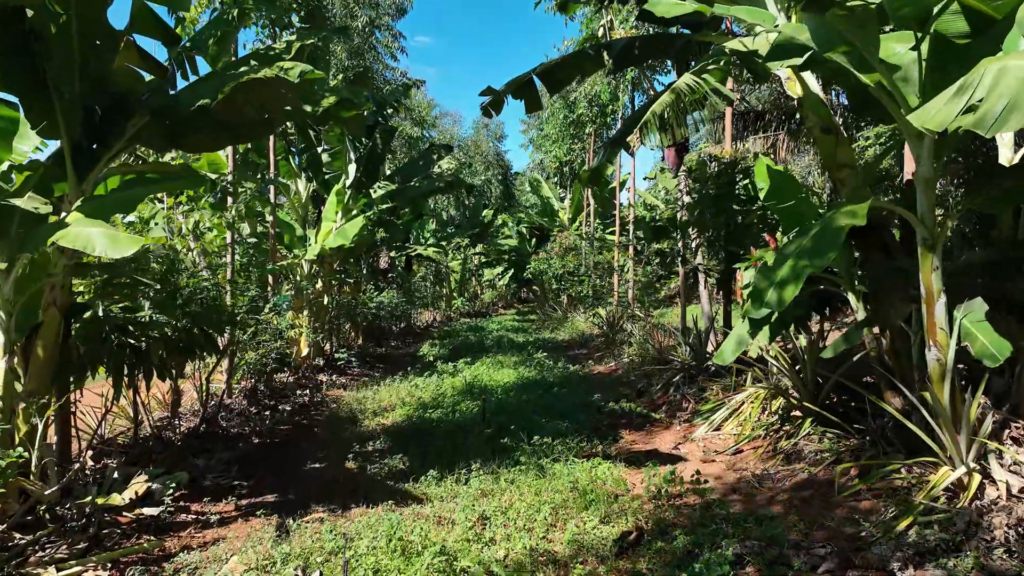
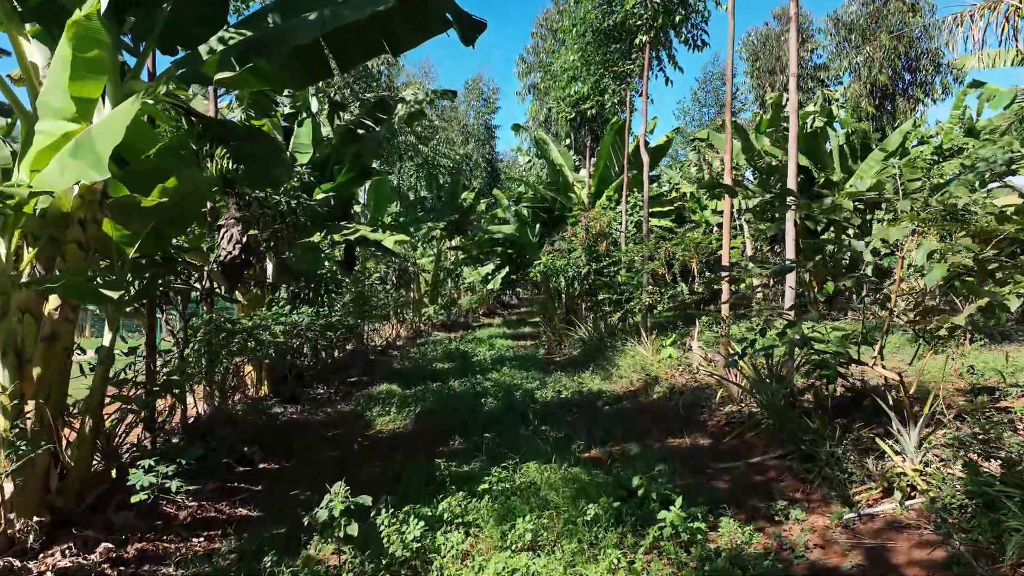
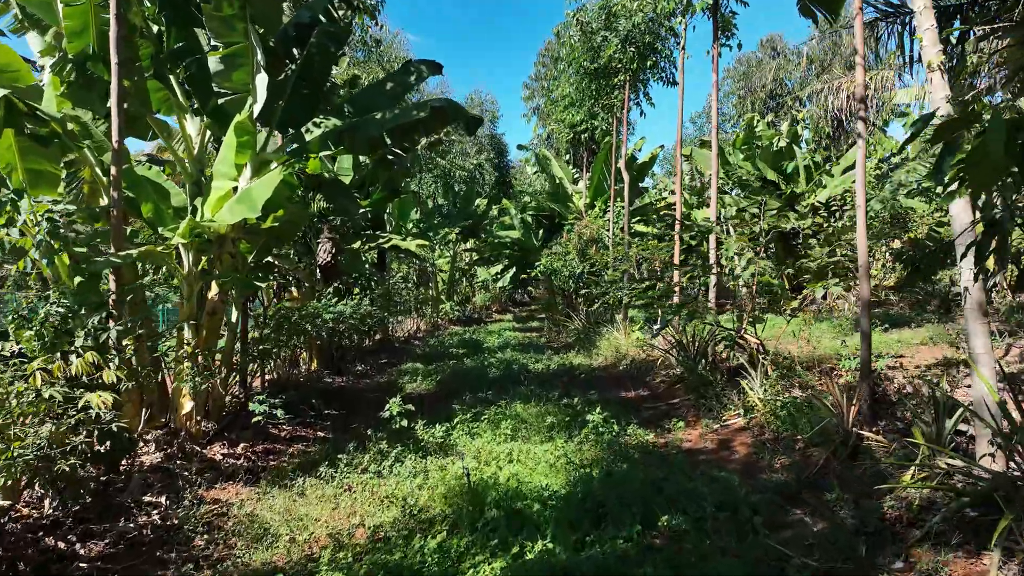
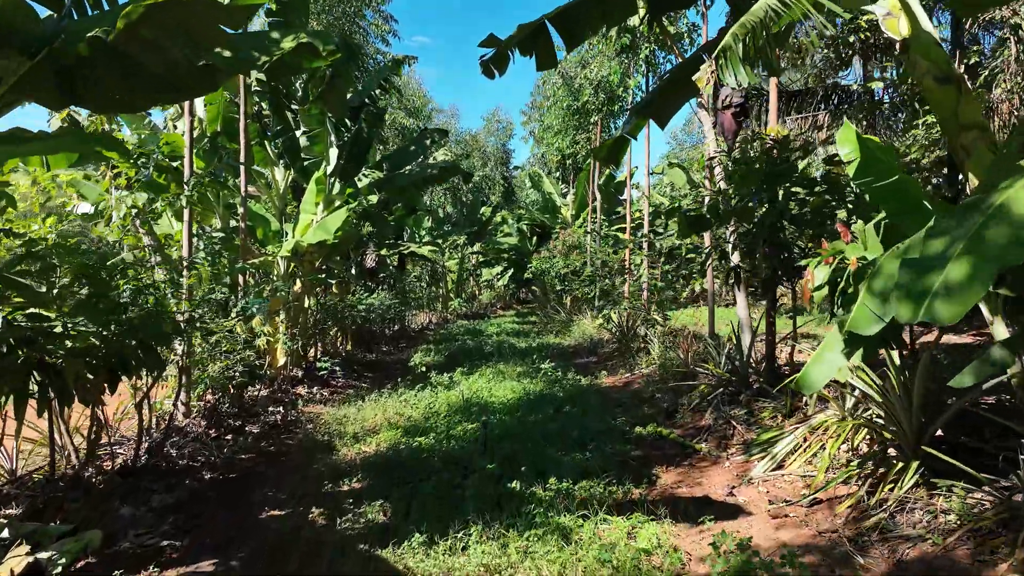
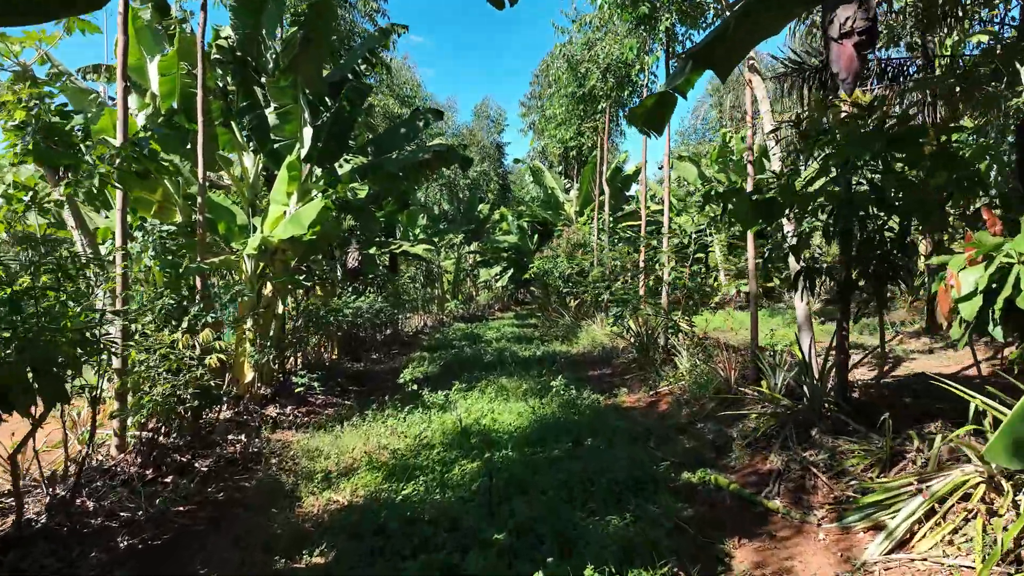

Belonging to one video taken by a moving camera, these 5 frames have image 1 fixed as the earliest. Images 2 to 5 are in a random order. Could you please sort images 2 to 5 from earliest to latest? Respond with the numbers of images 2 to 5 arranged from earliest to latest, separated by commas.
4, 5, 3, 2
